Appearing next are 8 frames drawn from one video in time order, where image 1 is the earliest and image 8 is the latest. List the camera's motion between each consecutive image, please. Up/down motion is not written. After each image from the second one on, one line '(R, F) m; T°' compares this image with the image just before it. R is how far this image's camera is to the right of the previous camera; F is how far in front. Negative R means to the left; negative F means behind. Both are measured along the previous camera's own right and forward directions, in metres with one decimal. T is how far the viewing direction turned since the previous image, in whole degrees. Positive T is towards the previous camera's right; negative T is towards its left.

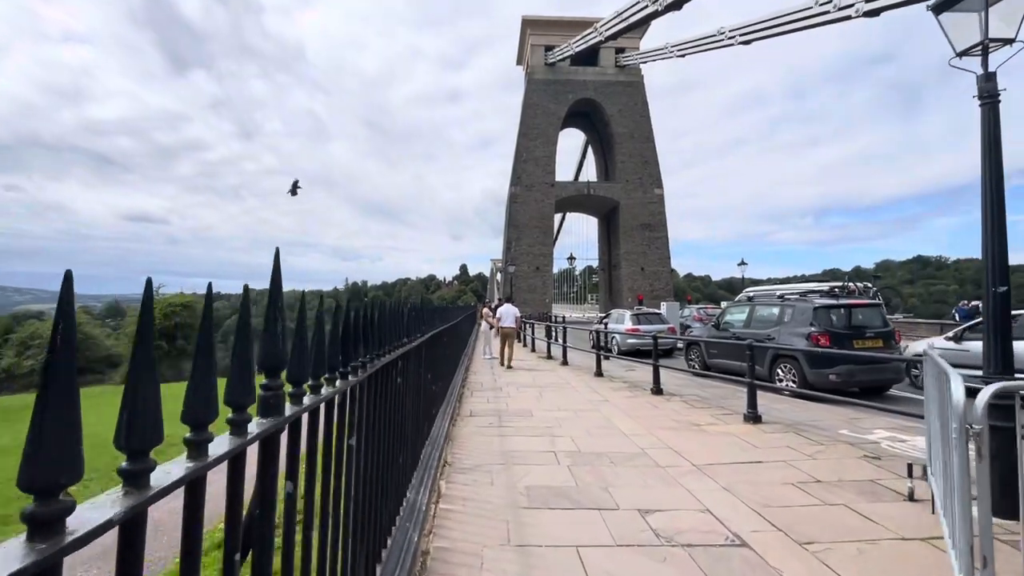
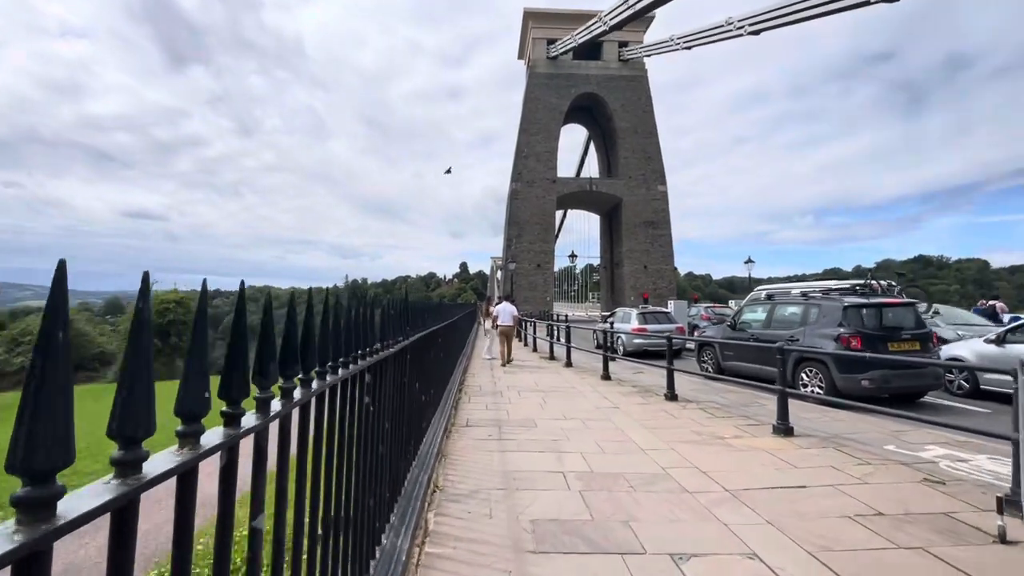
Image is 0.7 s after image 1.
(0.0, +0.4) m; 0°
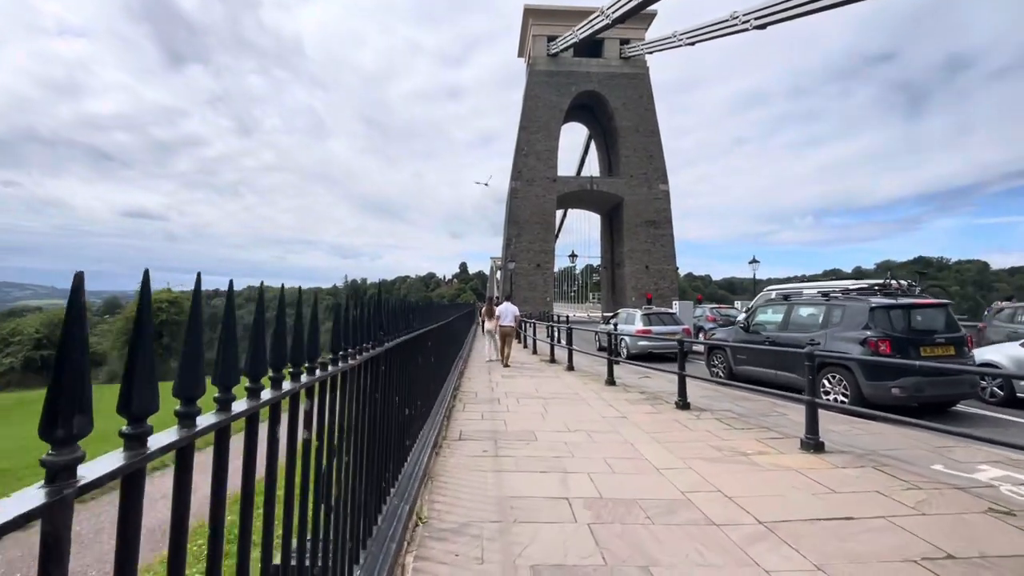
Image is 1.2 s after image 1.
(0.0, +0.3) m; 0°
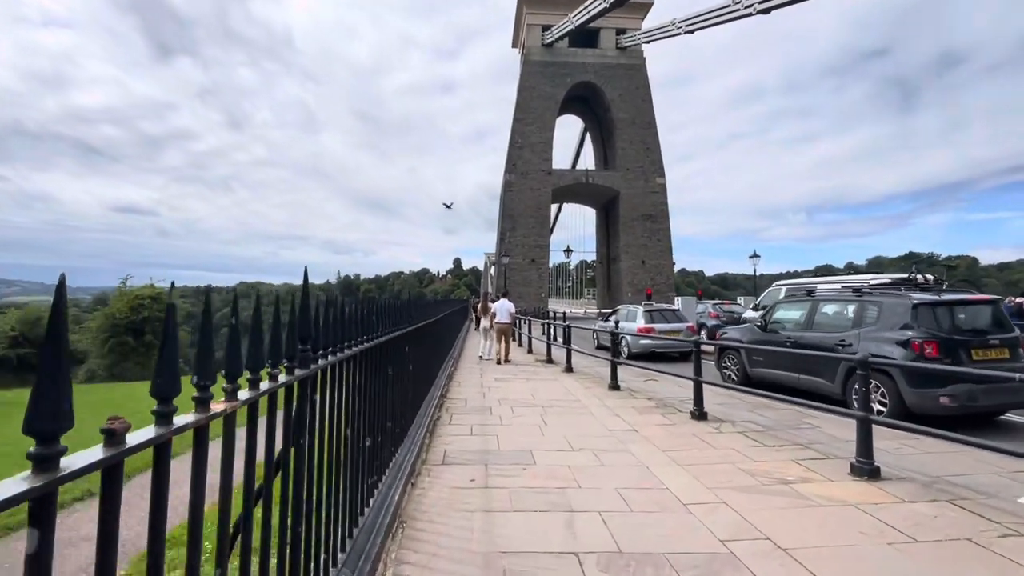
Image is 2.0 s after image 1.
(0.0, +0.5) m; +1°
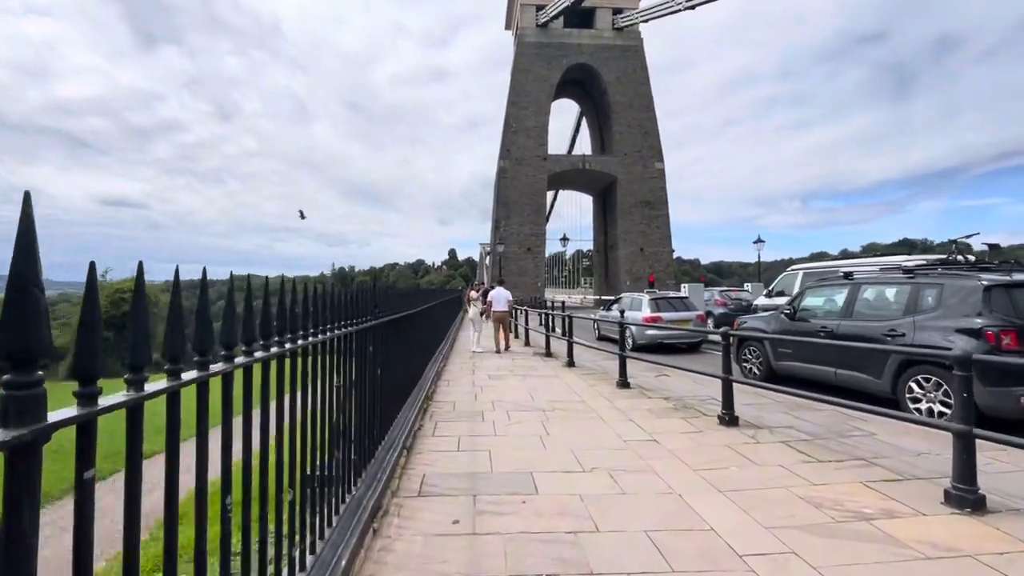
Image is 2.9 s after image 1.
(0.0, +0.5) m; 0°
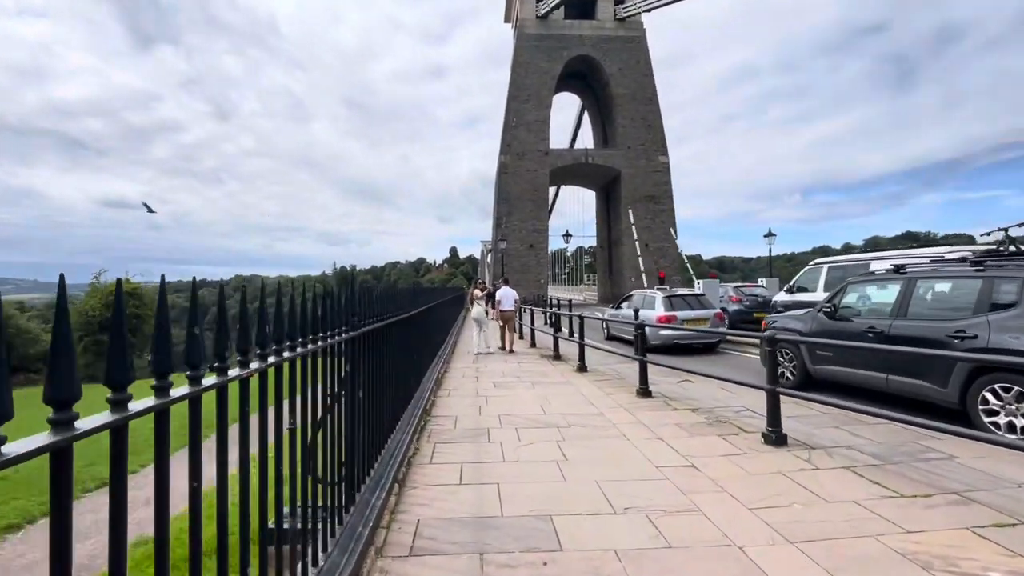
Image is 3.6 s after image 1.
(0.0, +0.4) m; 0°
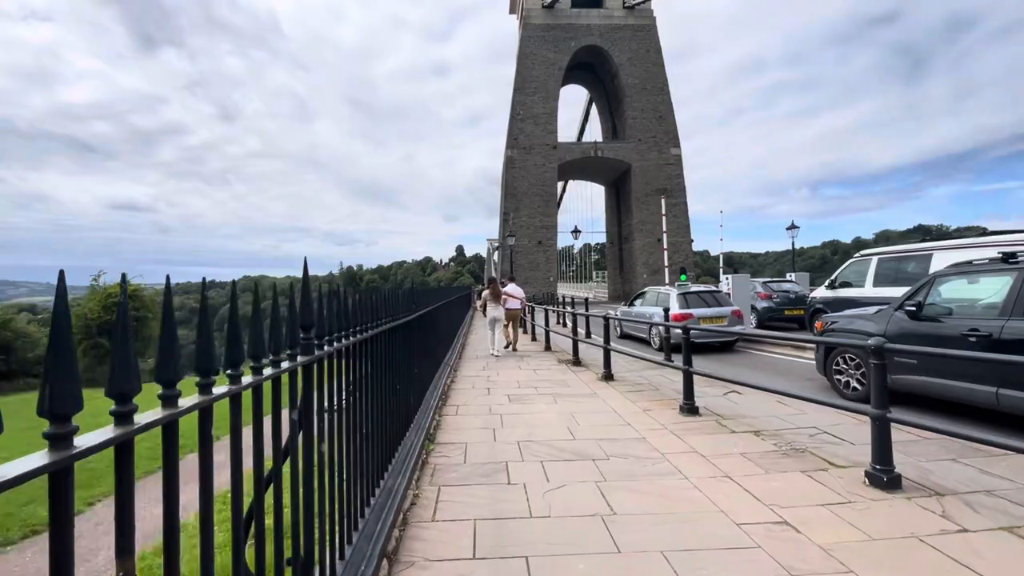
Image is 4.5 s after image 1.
(-0.1, +0.5) m; -1°
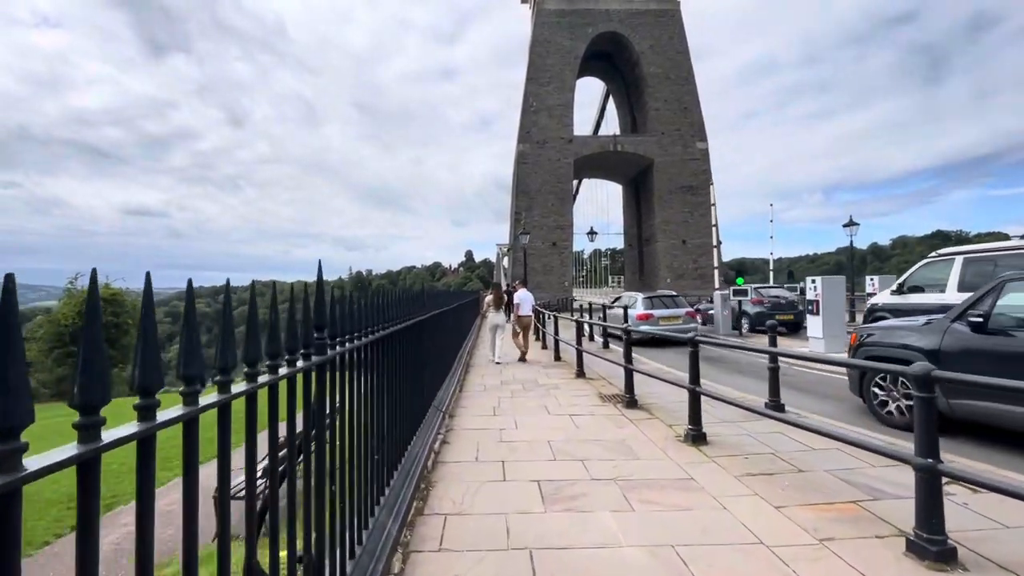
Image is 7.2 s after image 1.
(-0.1, +1.5) m; -1°
